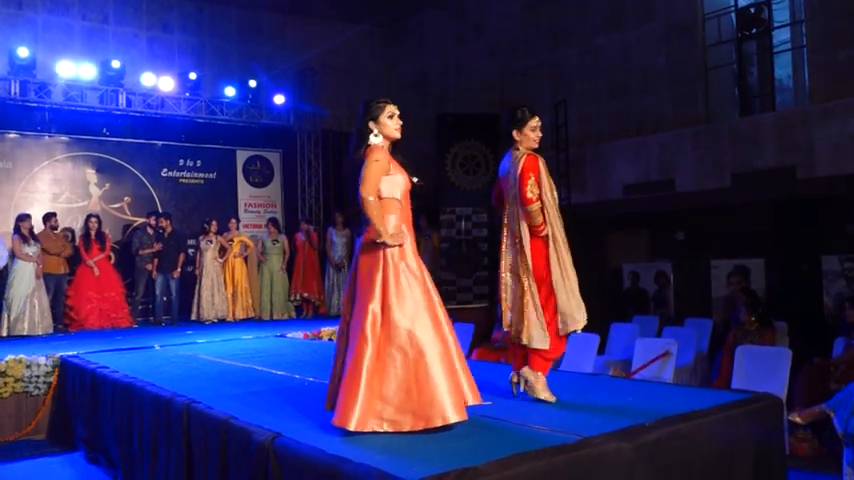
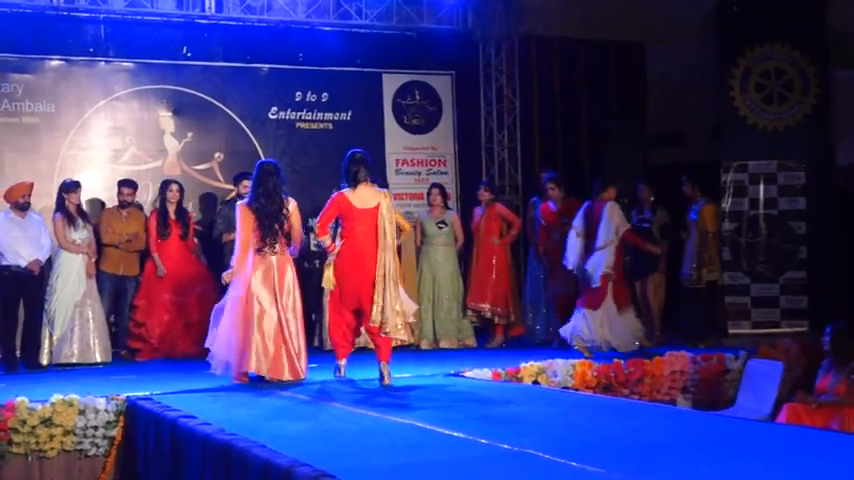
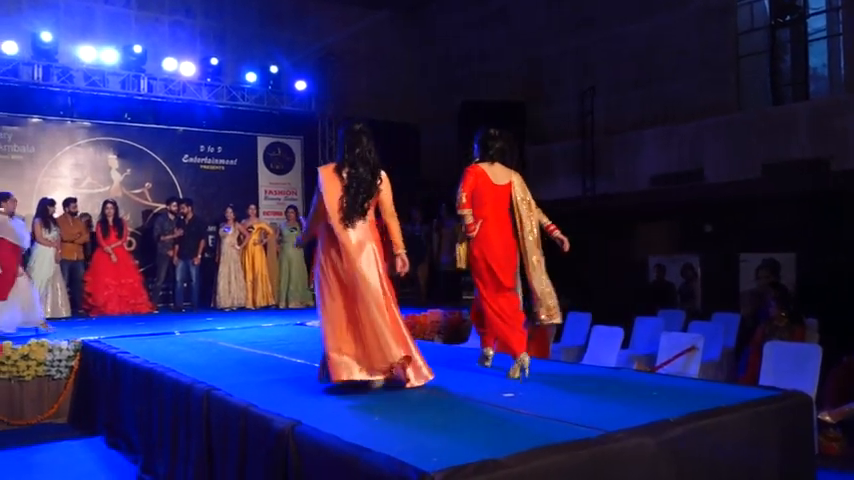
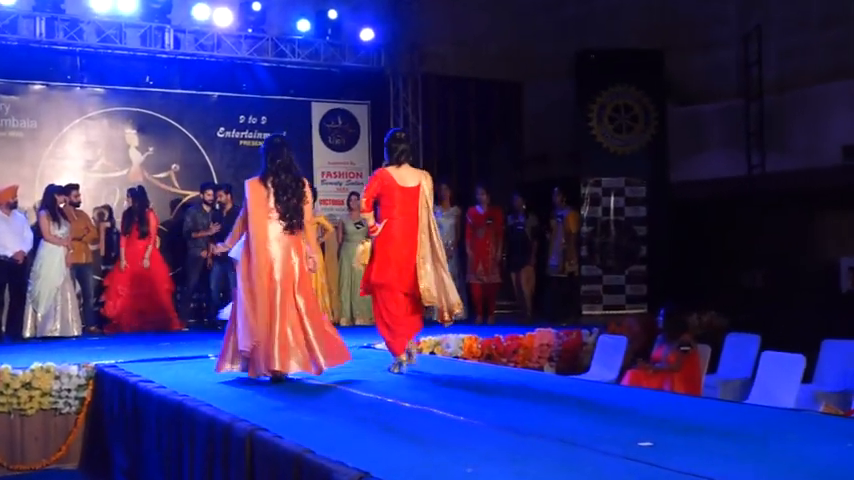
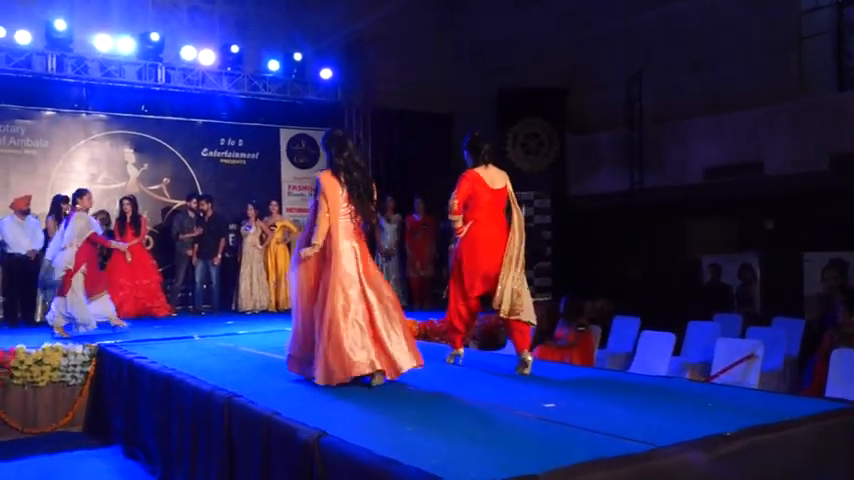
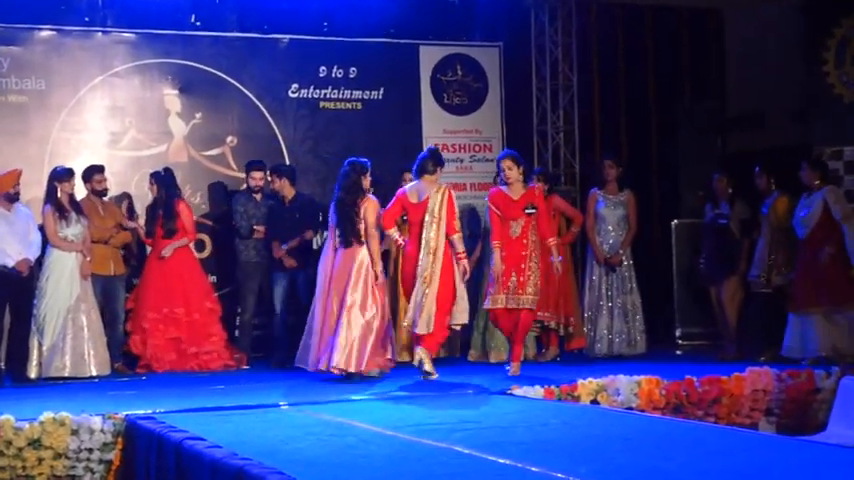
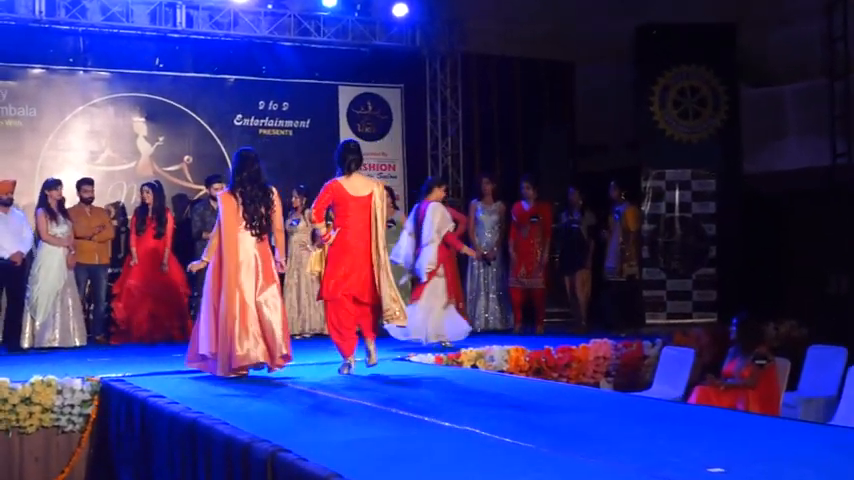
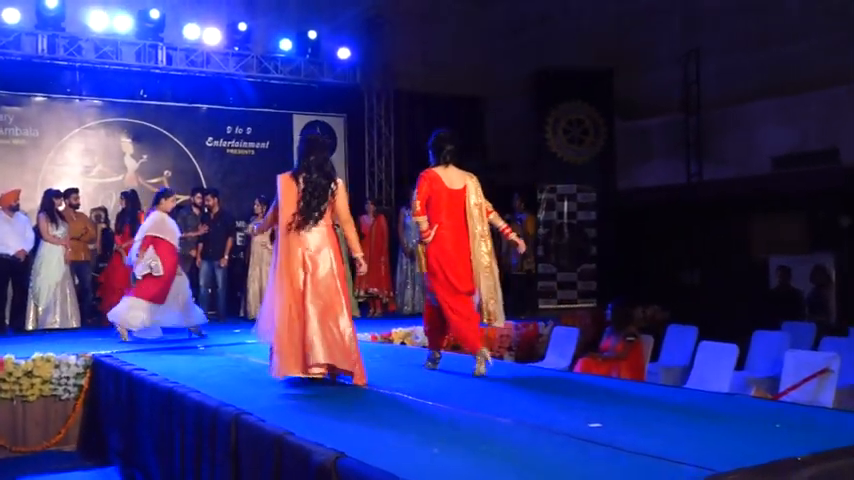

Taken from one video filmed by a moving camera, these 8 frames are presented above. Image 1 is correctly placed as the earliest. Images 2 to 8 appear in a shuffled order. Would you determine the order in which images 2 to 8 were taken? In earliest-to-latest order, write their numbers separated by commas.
3, 5, 8, 4, 7, 2, 6
